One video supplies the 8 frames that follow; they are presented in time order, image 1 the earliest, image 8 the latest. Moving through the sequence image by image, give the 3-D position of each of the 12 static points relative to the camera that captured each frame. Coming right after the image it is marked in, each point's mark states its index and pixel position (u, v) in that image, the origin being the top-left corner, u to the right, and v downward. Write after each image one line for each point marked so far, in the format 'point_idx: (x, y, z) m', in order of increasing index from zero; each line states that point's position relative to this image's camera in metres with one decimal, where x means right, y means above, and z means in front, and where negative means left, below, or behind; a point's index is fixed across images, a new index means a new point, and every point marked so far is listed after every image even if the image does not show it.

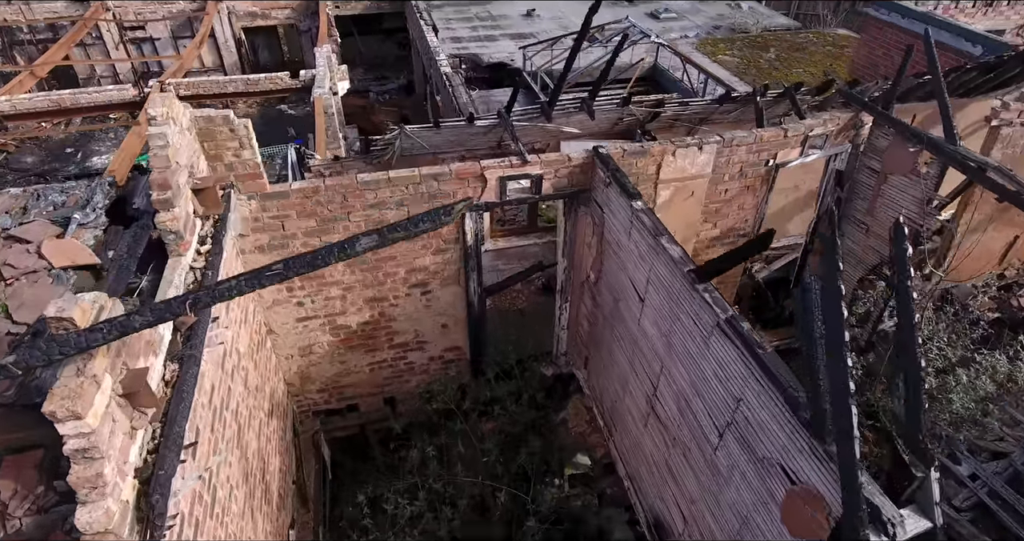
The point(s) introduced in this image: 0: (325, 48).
0: (-3.9, +4.7, +13.3) m
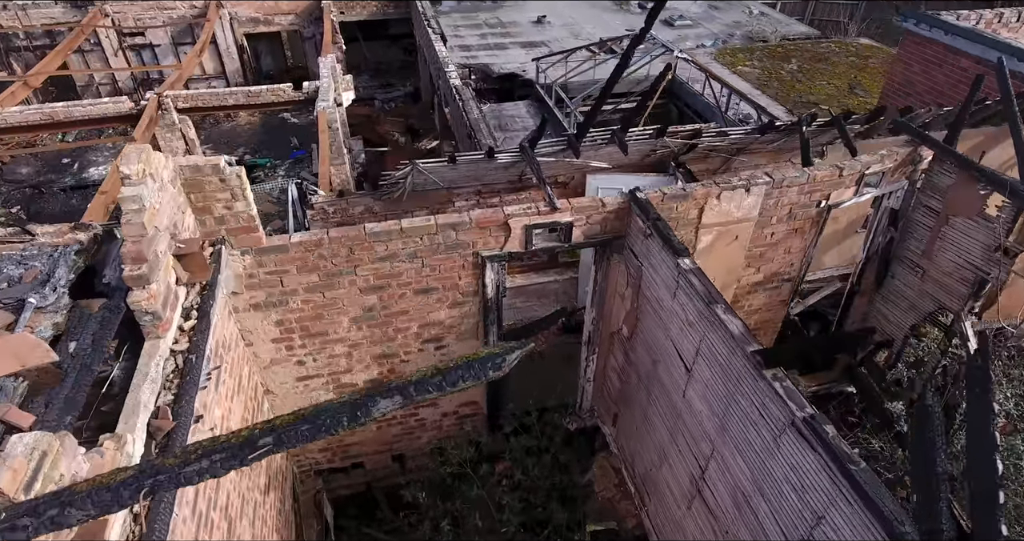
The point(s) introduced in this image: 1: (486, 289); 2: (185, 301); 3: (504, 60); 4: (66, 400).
0: (-3.7, +4.3, +12.8) m
1: (-0.2, -0.1, +4.4) m
2: (-1.6, -0.2, +3.2) m
3: (-0.2, +4.7, +14.0) m
4: (-1.7, -0.5, +2.4) m
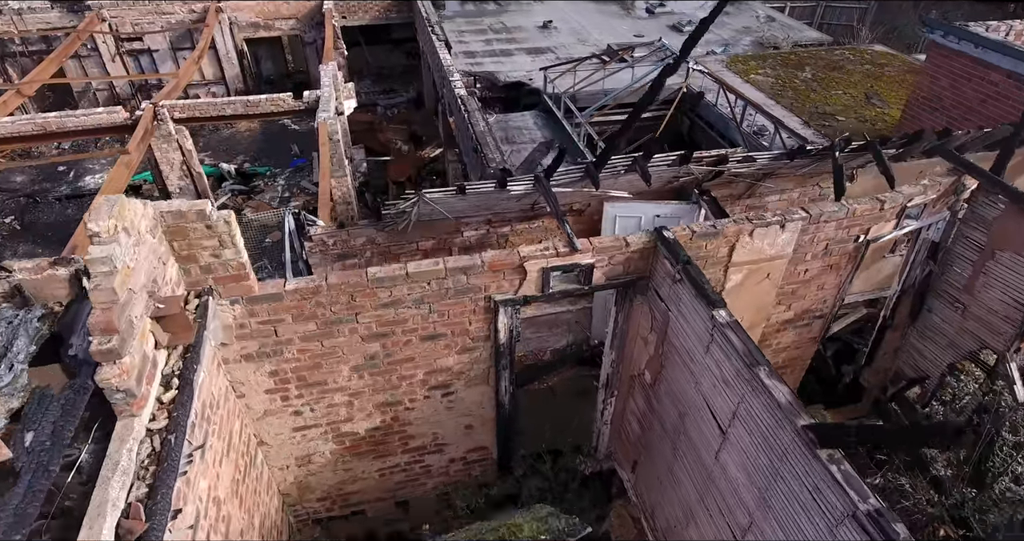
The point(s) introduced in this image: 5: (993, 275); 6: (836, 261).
0: (-3.6, +4.0, +12.5) m
1: (-0.1, -0.4, +4.1) m
2: (-1.5, -0.4, +2.8) m
3: (0.0, +4.4, +13.7) m
4: (-1.6, -0.8, +2.1) m
5: (+3.7, 0.0, +4.8) m
6: (+2.4, +0.1, +4.6) m
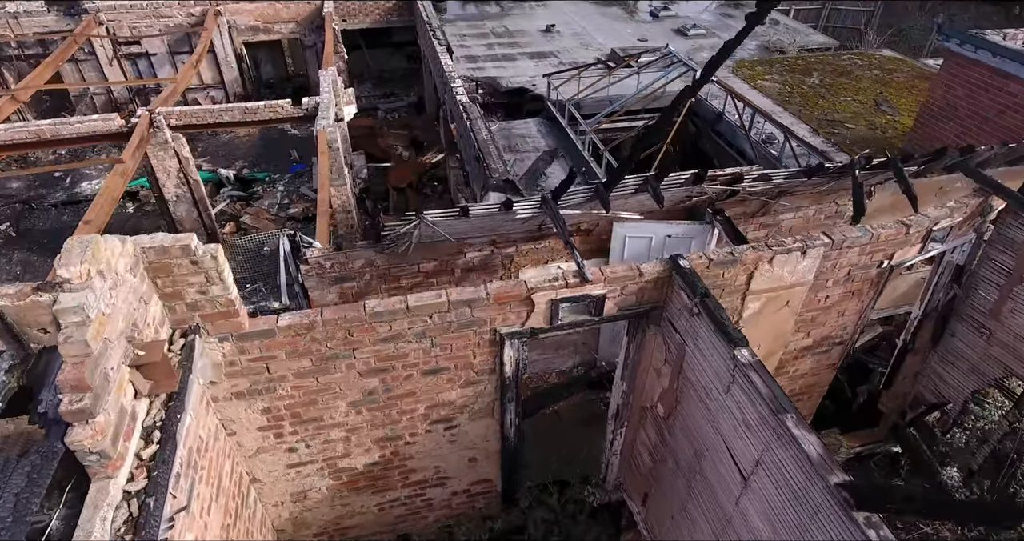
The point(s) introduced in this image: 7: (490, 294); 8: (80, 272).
0: (-3.5, +3.9, +12.2) m
1: (-0.1, -0.6, +3.9) m
2: (-1.5, -0.6, +2.6) m
3: (0.0, +4.2, +13.4) m
4: (-1.6, -1.0, +1.9) m
5: (+3.7, -0.2, +4.6) m
6: (+2.4, -0.1, +4.4) m
7: (-0.1, -0.1, +3.5) m
8: (-1.5, 0.0, +2.3) m
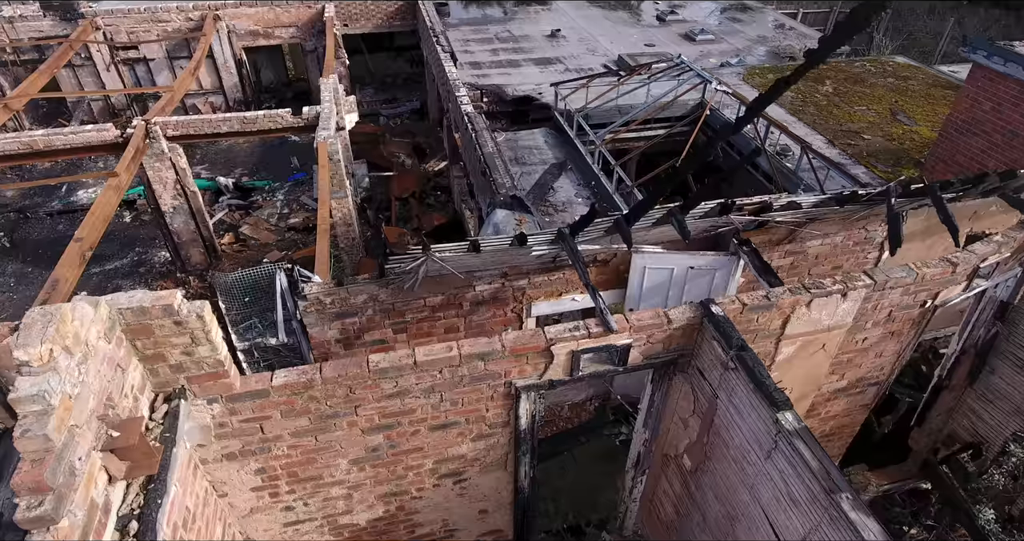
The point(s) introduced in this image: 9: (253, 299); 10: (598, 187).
0: (-3.4, +3.6, +11.9) m
1: (0.0, -0.8, +3.5) m
2: (-1.4, -0.9, +2.3) m
3: (+0.1, +3.9, +13.1) m
4: (-1.5, -1.2, +1.6) m
5: (+3.8, -0.5, +4.3) m
6: (+2.5, -0.4, +4.1) m
7: (0.0, -0.4, +3.1) m
8: (-1.5, -0.3, +2.0) m
9: (-2.2, -0.3, +5.3) m
10: (+1.2, +1.2, +8.9) m
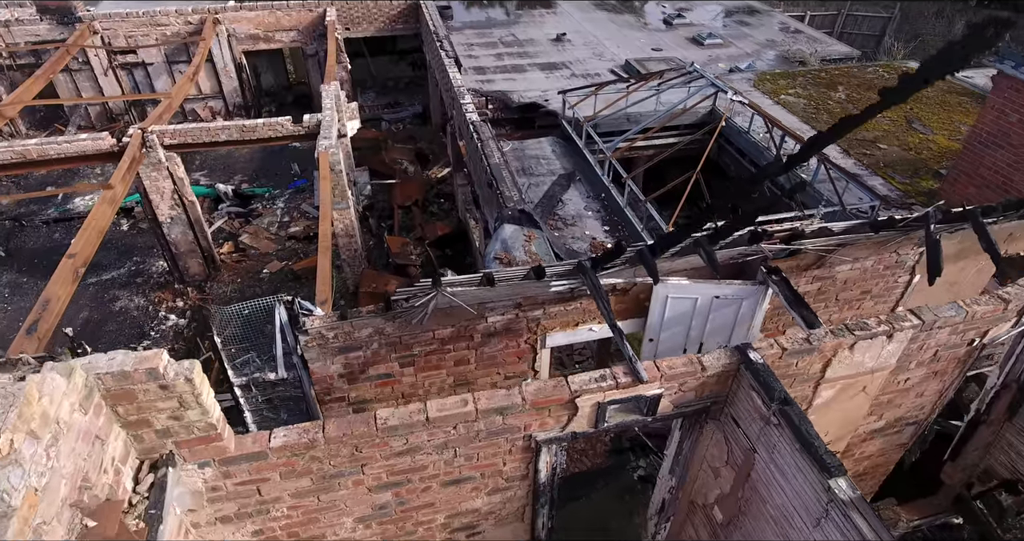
0: (-3.3, +3.4, +11.7) m
1: (+0.1, -1.0, +3.3) m
2: (-1.3, -1.1, +2.0) m
3: (+0.2, +3.7, +12.9) m
4: (-1.4, -1.4, +1.3) m
5: (+3.9, -0.7, +4.0) m
6: (+2.6, -0.6, +3.8) m
7: (+0.1, -0.6, +2.9) m
8: (-1.4, -0.5, +1.7) m
9: (-2.1, -0.5, +5.1) m
10: (+1.3, +1.0, +8.7) m
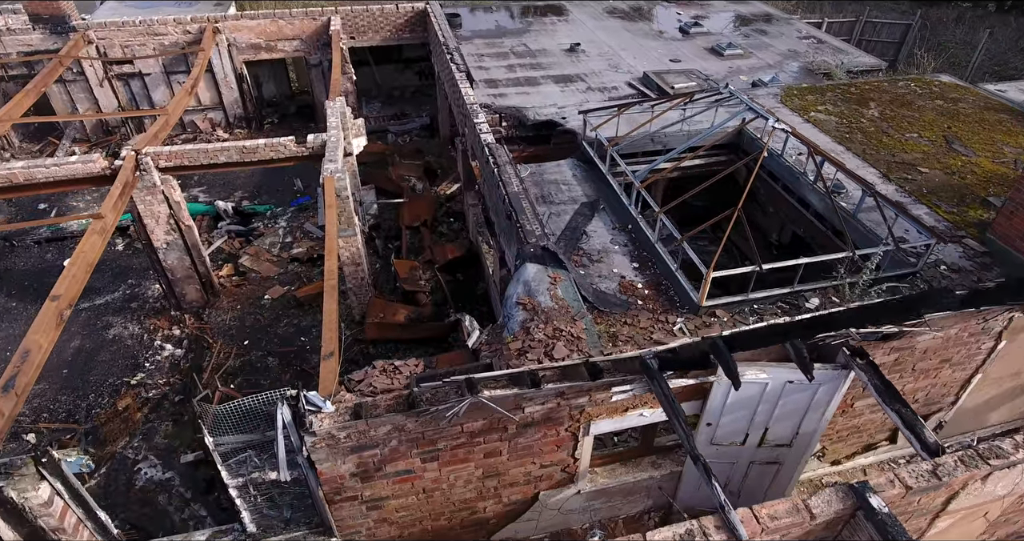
0: (-3.0, +2.9, +11.0) m
1: (+0.4, -1.5, +2.6) m
2: (-1.1, -1.5, +1.4) m
3: (+0.5, +3.3, +12.2) m
4: (-1.2, -1.9, +0.7) m
5: (+4.1, -1.2, +3.4) m
6: (+2.8, -1.1, +3.2) m
7: (+0.3, -1.1, +2.2) m
8: (-1.1, -0.9, +1.1) m
9: (-1.8, -0.9, +4.5) m
10: (+1.6, +0.5, +8.0) m
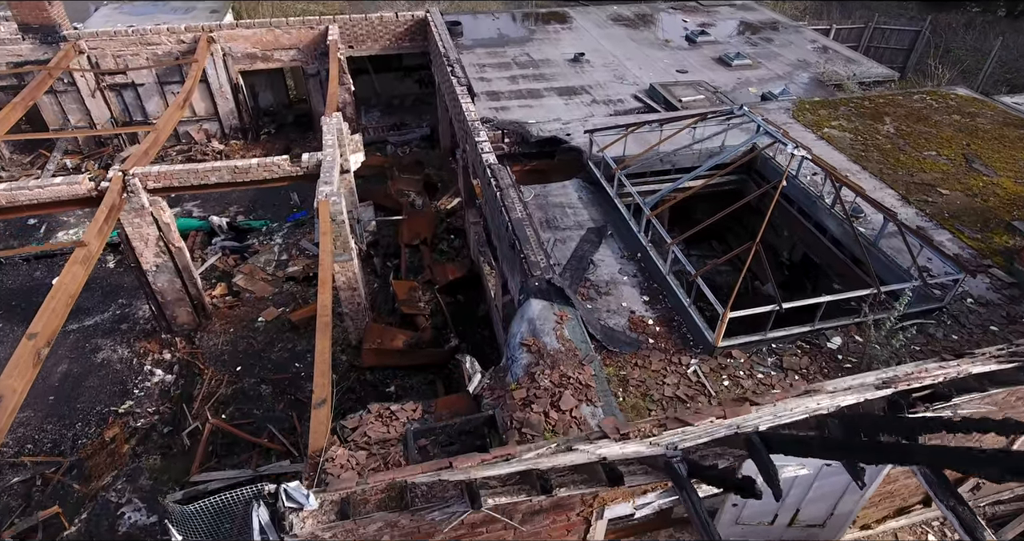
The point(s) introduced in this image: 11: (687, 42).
0: (-3.0, +2.6, +10.7) m
1: (+0.4, -1.9, +2.3) m
2: (-1.1, -1.9, +1.0) m
3: (+0.6, +2.9, +11.8) m
4: (-1.2, -2.3, +0.3) m
5: (+4.2, -1.6, +3.0) m
6: (+2.8, -1.5, +2.8) m
7: (+0.3, -1.5, +1.9) m
8: (-1.1, -1.3, +0.7) m
9: (-1.8, -1.3, +4.1) m
10: (+1.6, +0.1, +7.6) m
11: (+4.6, +6.0, +16.6) m
